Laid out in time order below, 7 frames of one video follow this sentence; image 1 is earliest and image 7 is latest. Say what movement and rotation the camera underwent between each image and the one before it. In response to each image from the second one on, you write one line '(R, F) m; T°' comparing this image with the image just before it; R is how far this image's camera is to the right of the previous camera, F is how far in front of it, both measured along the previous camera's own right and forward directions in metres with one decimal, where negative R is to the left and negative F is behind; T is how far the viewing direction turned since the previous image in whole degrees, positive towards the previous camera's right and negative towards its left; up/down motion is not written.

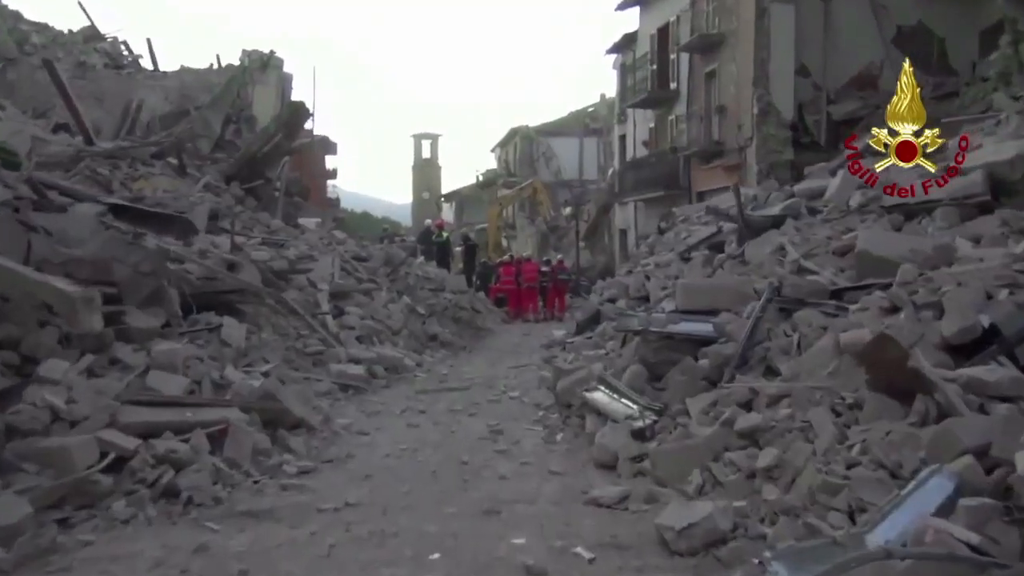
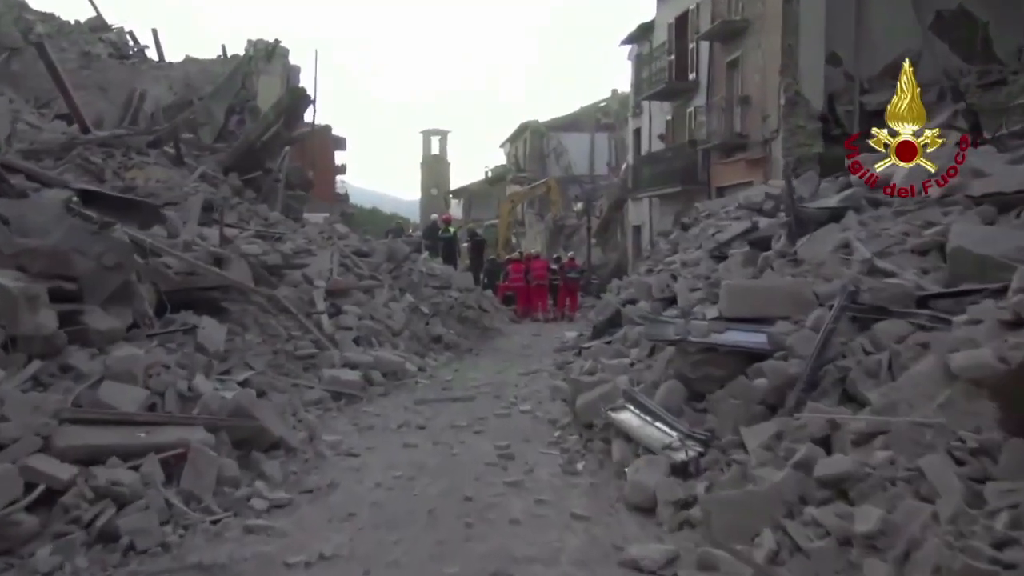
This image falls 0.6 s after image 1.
(-0.1, +1.0) m; -1°
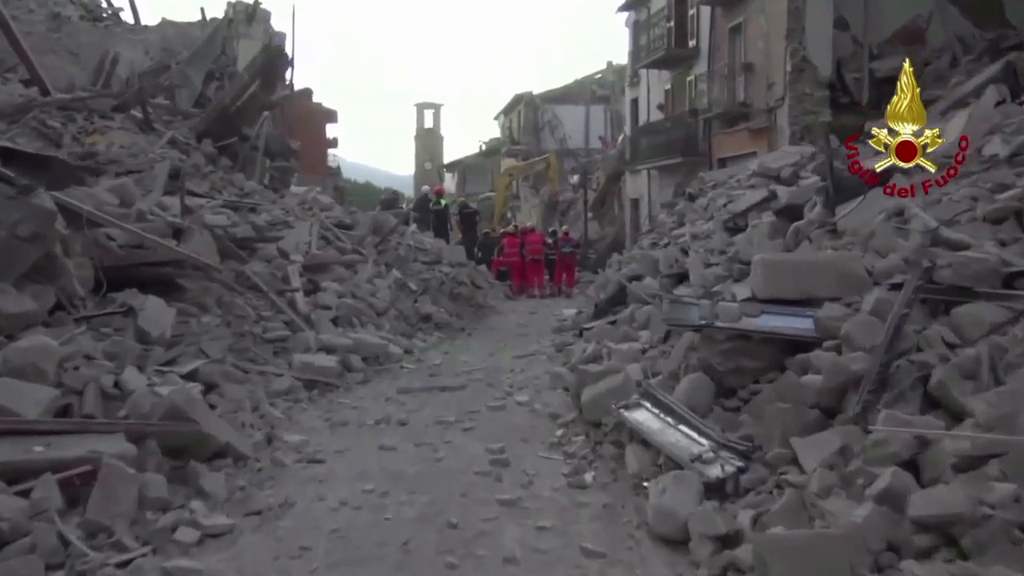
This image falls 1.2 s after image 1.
(0.0, +1.0) m; 0°
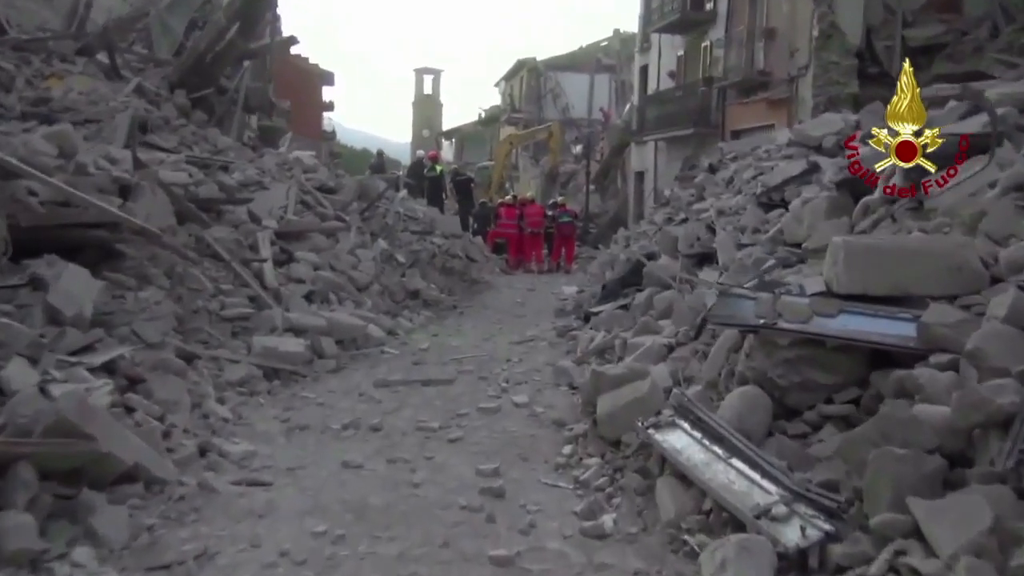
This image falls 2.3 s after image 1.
(-0.1, +1.1) m; +1°
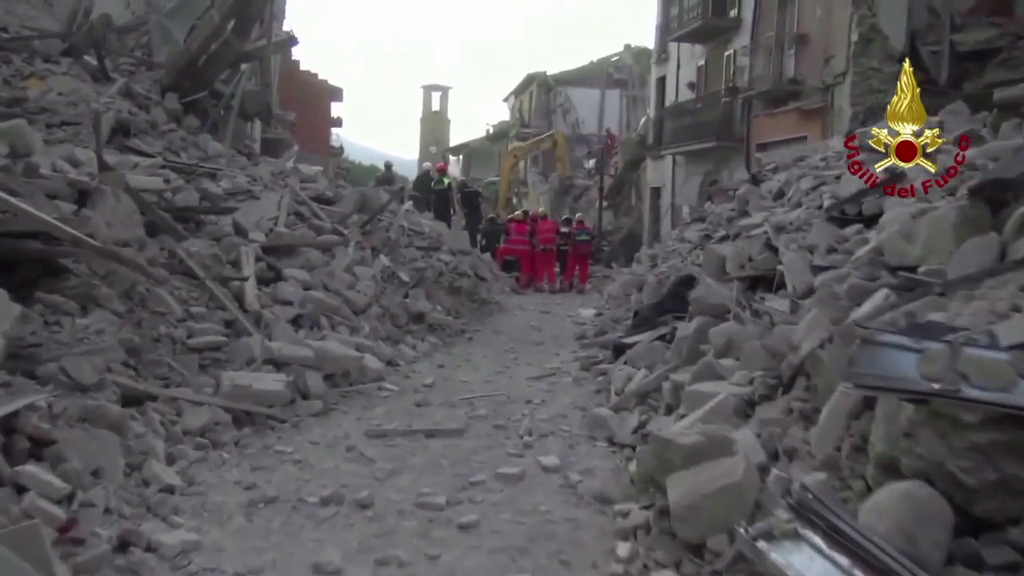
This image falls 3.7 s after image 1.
(-0.2, +1.2) m; 0°
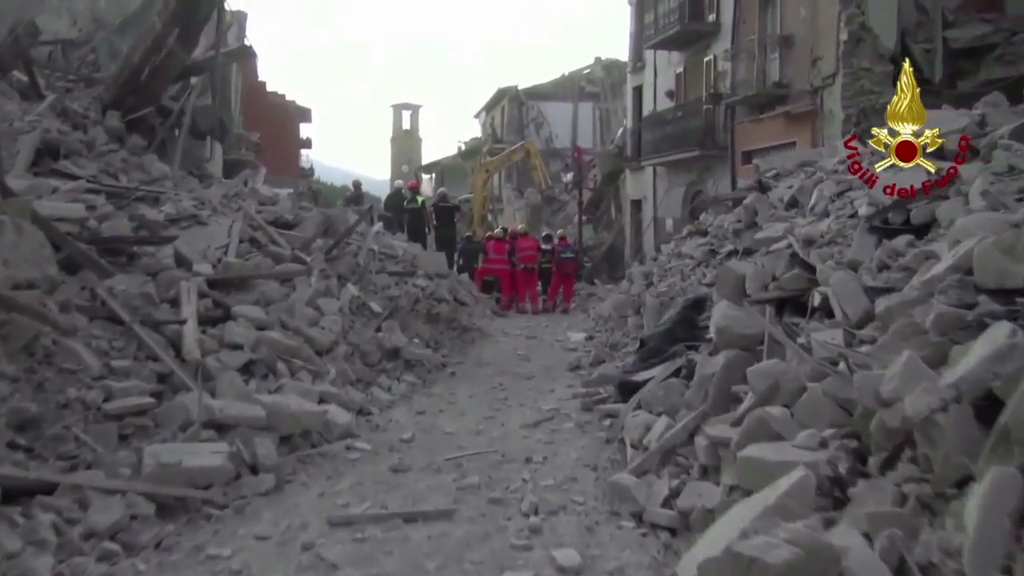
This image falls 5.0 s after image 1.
(-0.1, +1.1) m; +2°
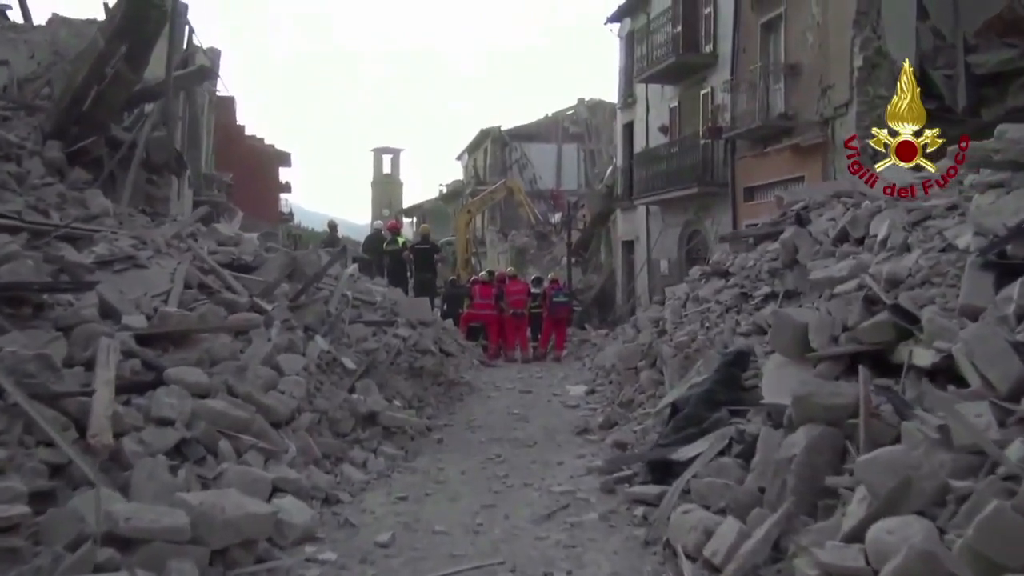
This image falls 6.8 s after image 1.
(-0.2, +1.3) m; +2°
